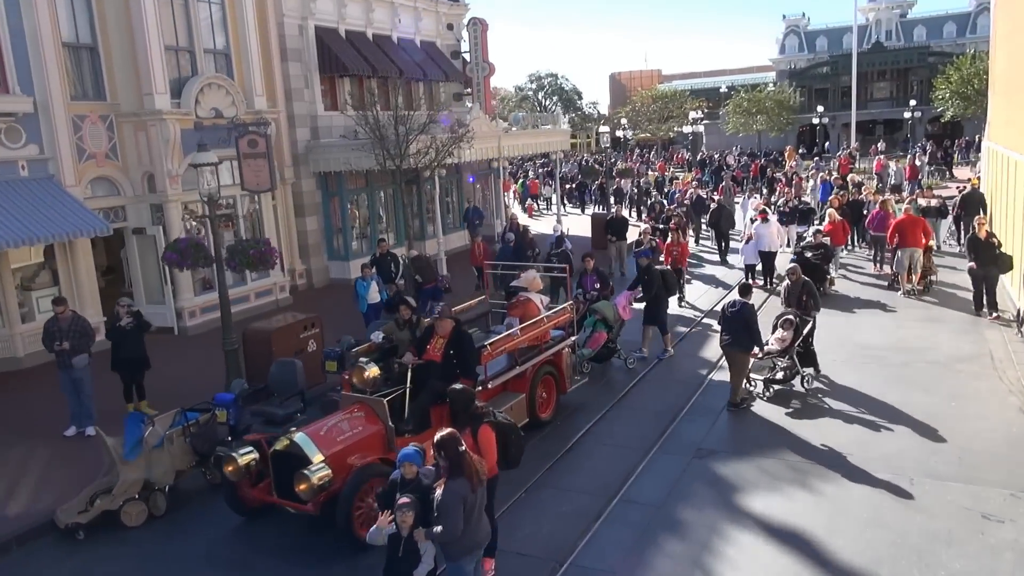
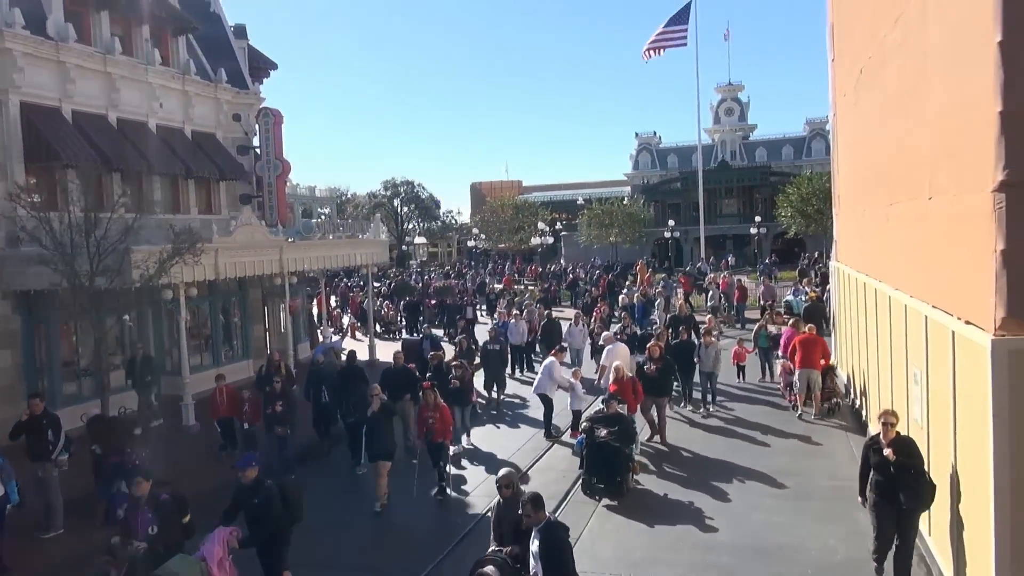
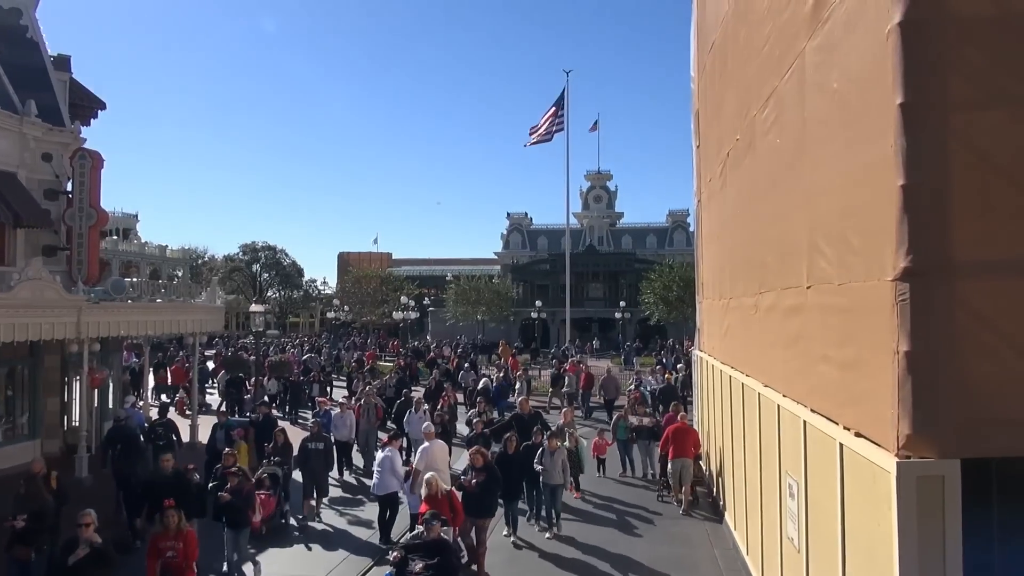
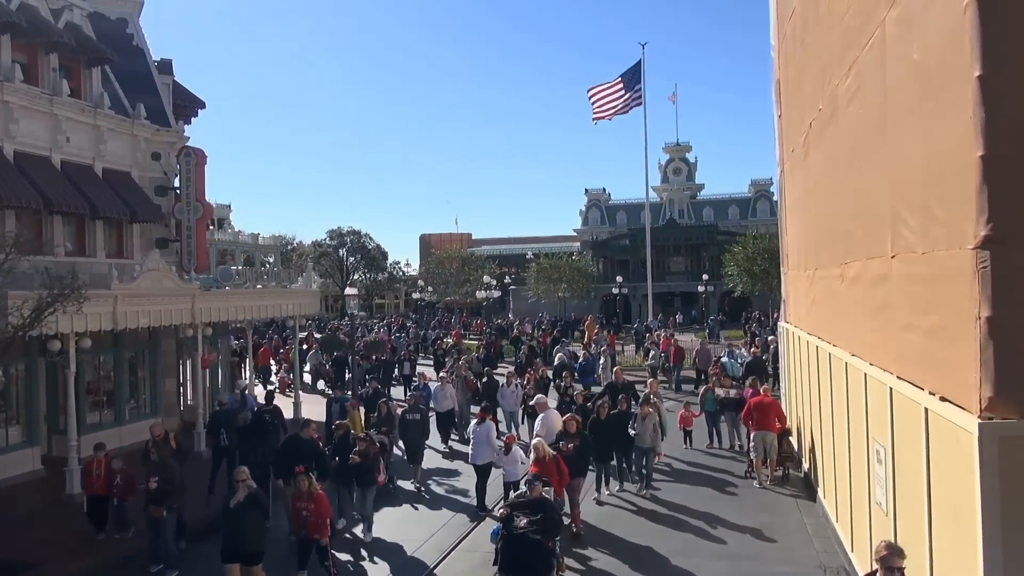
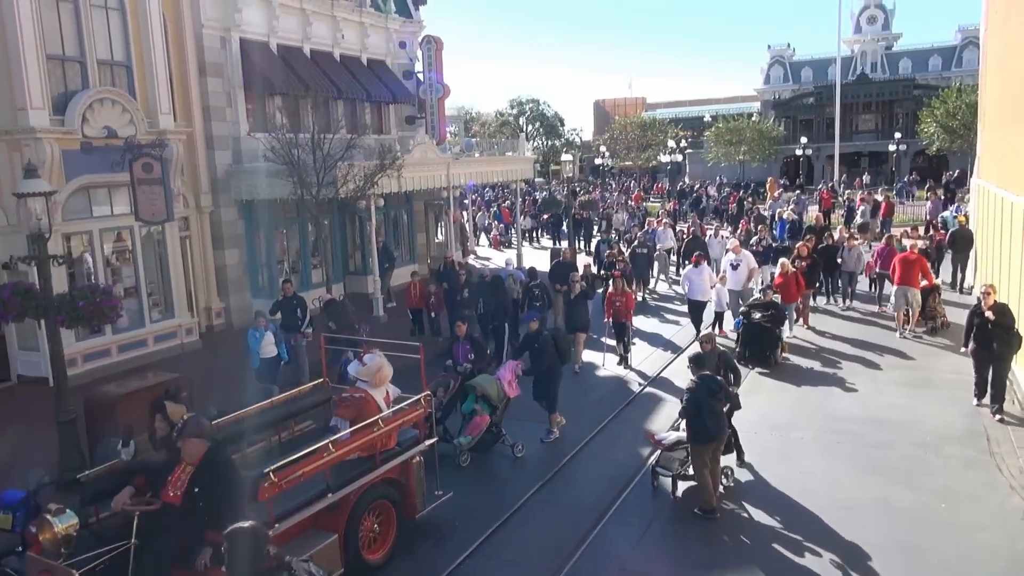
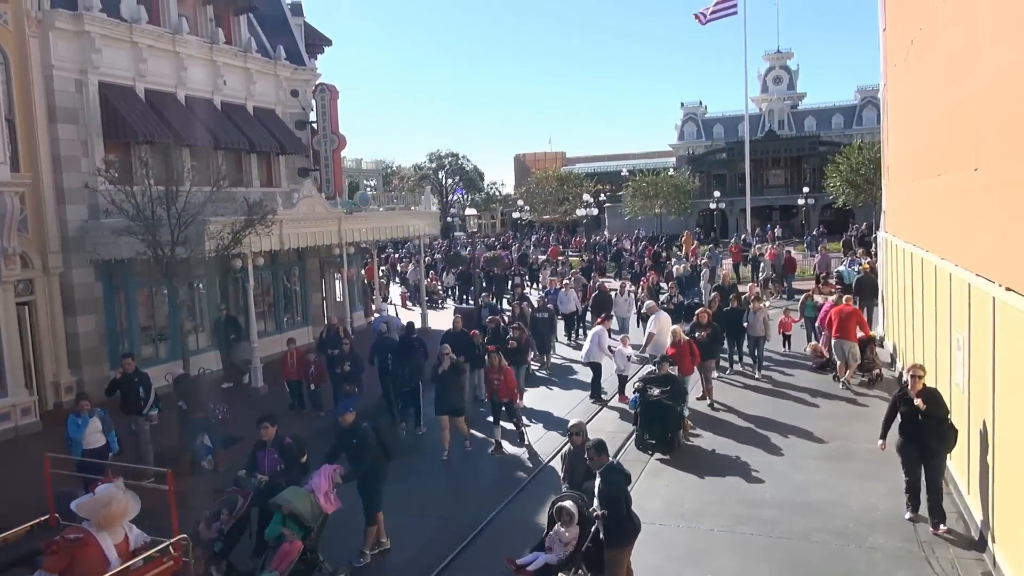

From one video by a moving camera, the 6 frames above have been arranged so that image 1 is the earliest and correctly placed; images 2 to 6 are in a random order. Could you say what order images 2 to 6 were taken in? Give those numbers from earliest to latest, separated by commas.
5, 6, 2, 4, 3
